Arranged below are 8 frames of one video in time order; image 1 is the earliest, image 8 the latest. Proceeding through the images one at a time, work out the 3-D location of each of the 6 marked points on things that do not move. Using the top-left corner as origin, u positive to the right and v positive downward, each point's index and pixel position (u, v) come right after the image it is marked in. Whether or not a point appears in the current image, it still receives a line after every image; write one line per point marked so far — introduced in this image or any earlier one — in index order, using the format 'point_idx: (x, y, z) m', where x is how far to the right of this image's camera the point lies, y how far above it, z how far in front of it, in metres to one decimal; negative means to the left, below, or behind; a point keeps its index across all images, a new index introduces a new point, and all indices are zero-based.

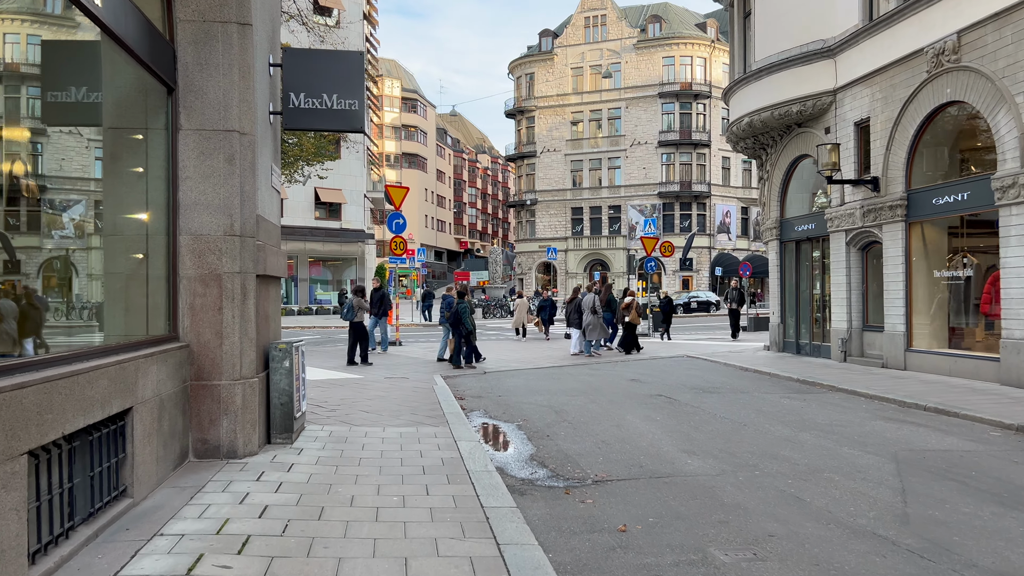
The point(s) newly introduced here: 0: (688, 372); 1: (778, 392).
0: (+3.5, -1.6, +15.9) m
1: (+4.1, -1.6, +12.7) m
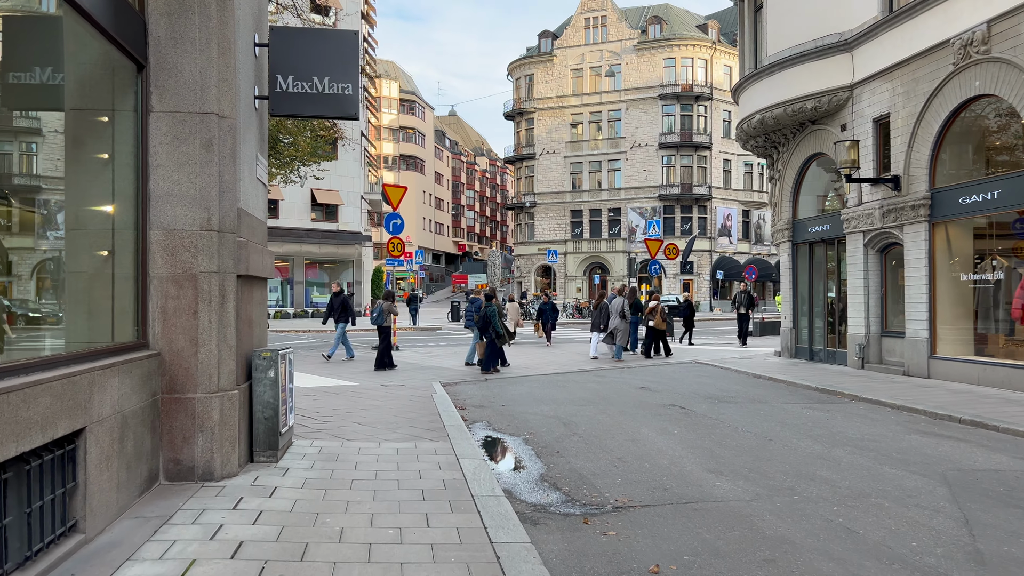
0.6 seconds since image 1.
0: (+3.5, -1.7, +15.2) m
1: (+4.2, -1.7, +12.0) m
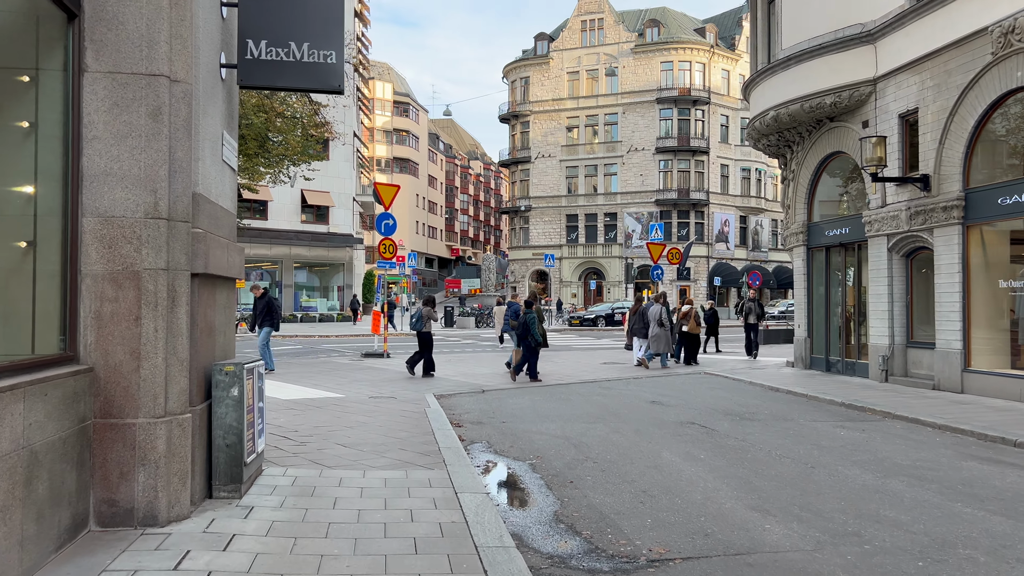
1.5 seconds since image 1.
0: (+3.5, -1.8, +14.1) m
1: (+4.2, -1.8, +10.9) m
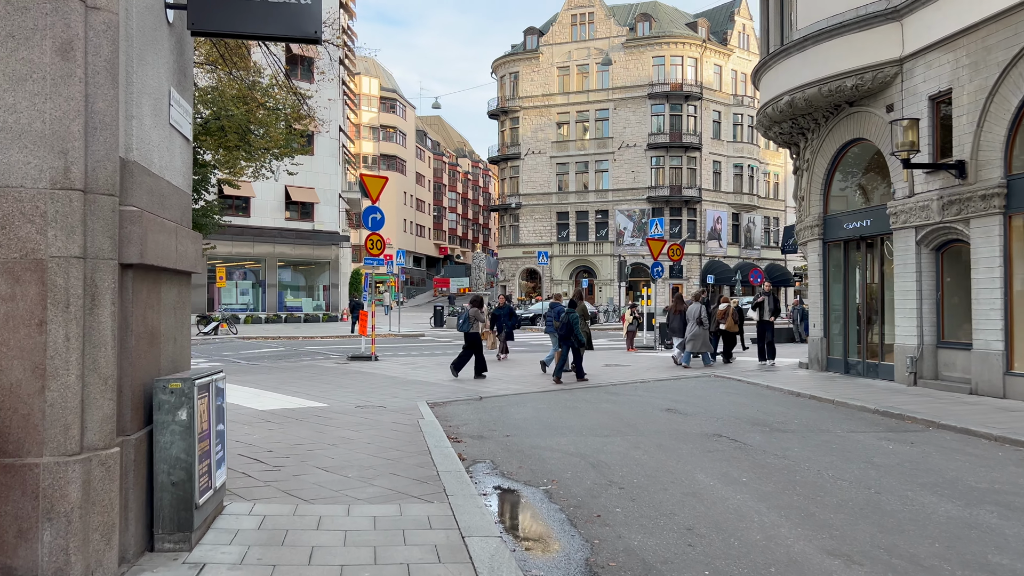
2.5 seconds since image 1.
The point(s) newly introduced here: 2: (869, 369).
0: (+3.5, -1.8, +13.0) m
1: (+4.3, -1.7, +9.8) m
2: (+6.7, -1.5, +15.2) m
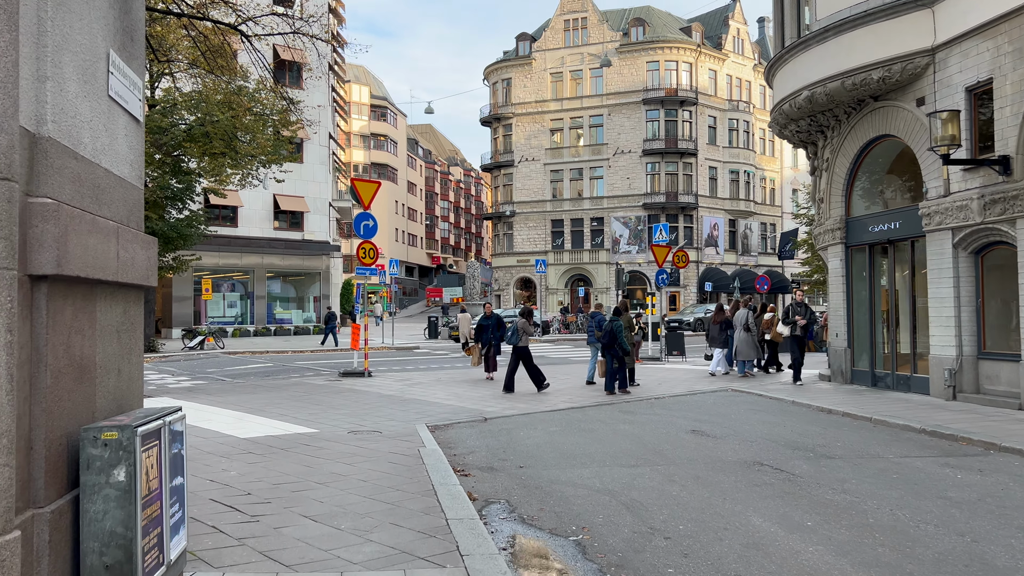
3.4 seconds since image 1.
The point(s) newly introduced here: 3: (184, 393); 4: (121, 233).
0: (+3.6, -1.9, +12.0) m
1: (+4.4, -1.8, +8.8) m
2: (+6.8, -1.6, +14.2) m
3: (-6.1, -1.9, +15.1) m
4: (-1.9, +0.3, +4.0) m
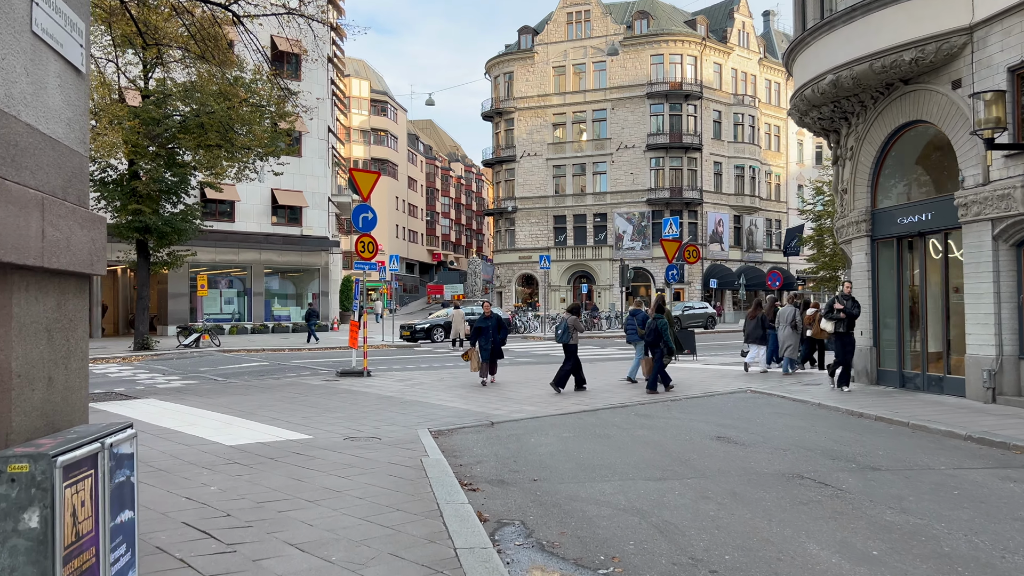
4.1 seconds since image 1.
0: (+3.7, -1.8, +11.1) m
1: (+4.5, -1.7, +7.9) m
2: (+6.9, -1.6, +13.4) m
3: (-6.0, -1.9, +14.2) m
4: (-1.8, +0.4, +3.1) m
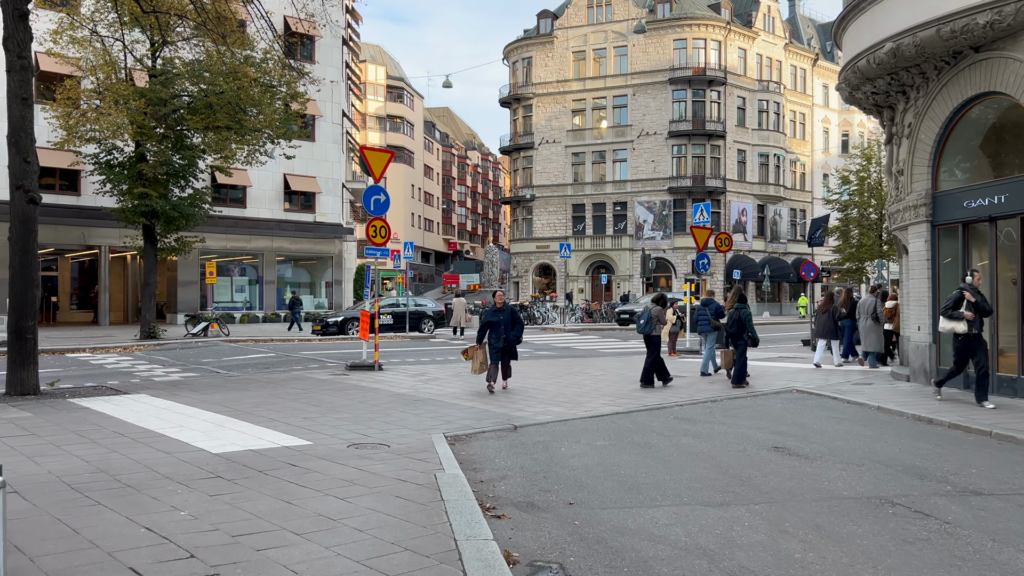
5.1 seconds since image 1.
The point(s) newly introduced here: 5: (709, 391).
0: (+4.0, -1.7, +9.9) m
1: (+4.8, -1.6, +6.6) m
2: (+7.2, -1.4, +12.0) m
3: (-5.6, -1.6, +13.1) m
4: (-1.6, +0.4, +1.9) m
5: (+3.2, -1.7, +13.4) m
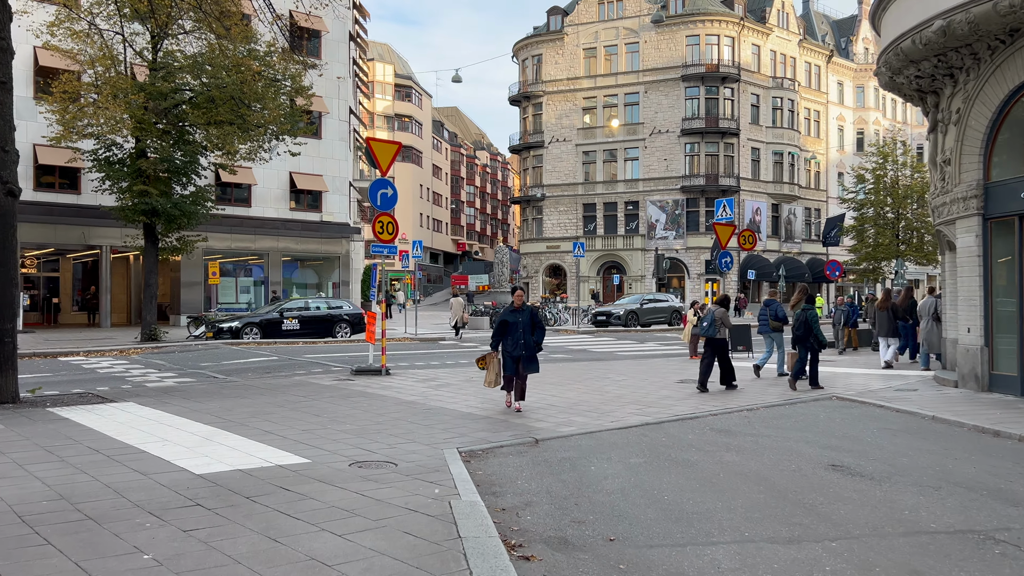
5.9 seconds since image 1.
0: (+4.2, -1.7, +8.9) m
1: (+5.0, -1.6, +5.6) m
2: (+7.5, -1.4, +11.0) m
3: (-5.3, -1.6, +12.2) m
4: (-1.5, +0.5, +1.0) m
5: (+3.5, -1.7, +12.4) m
